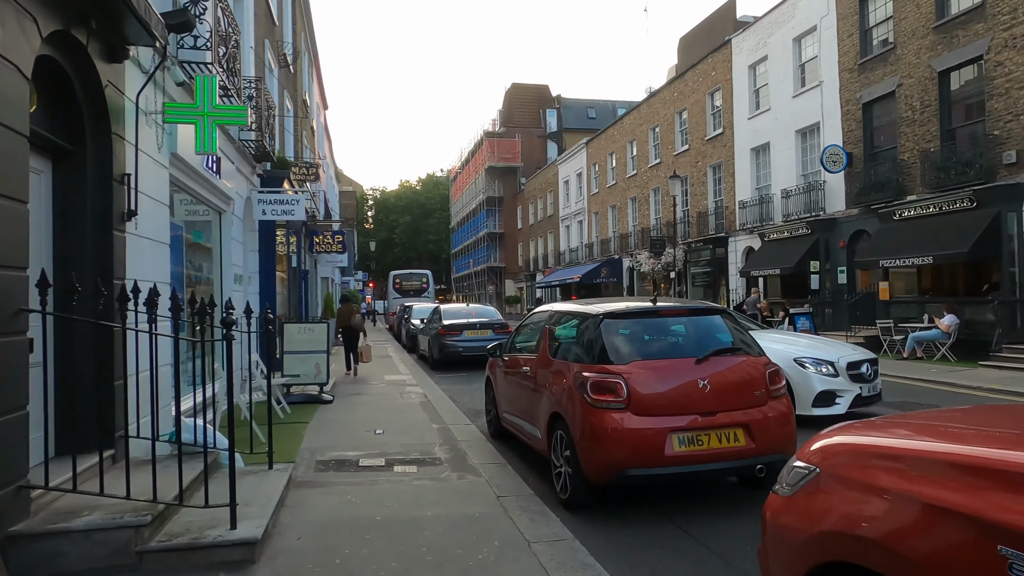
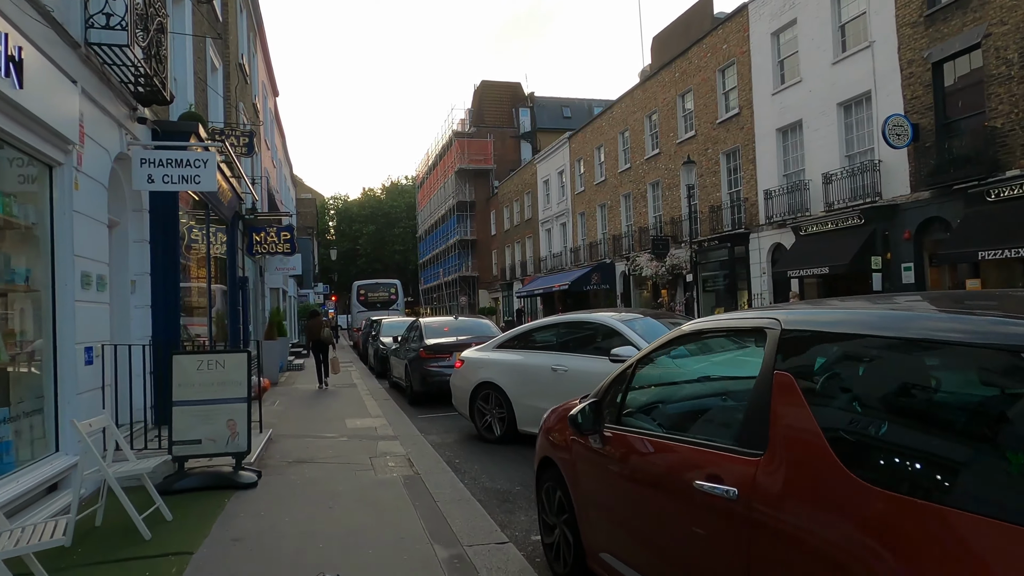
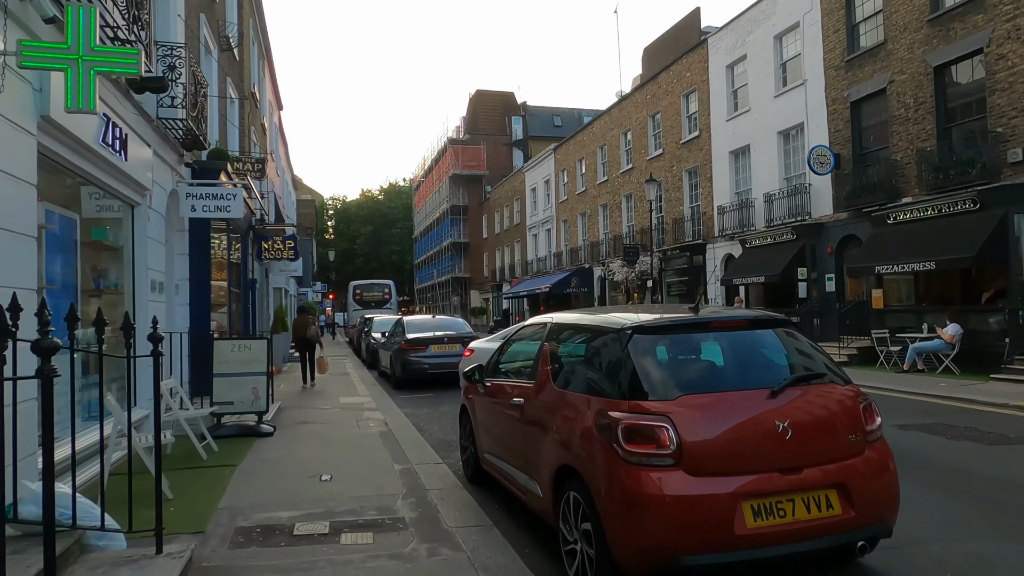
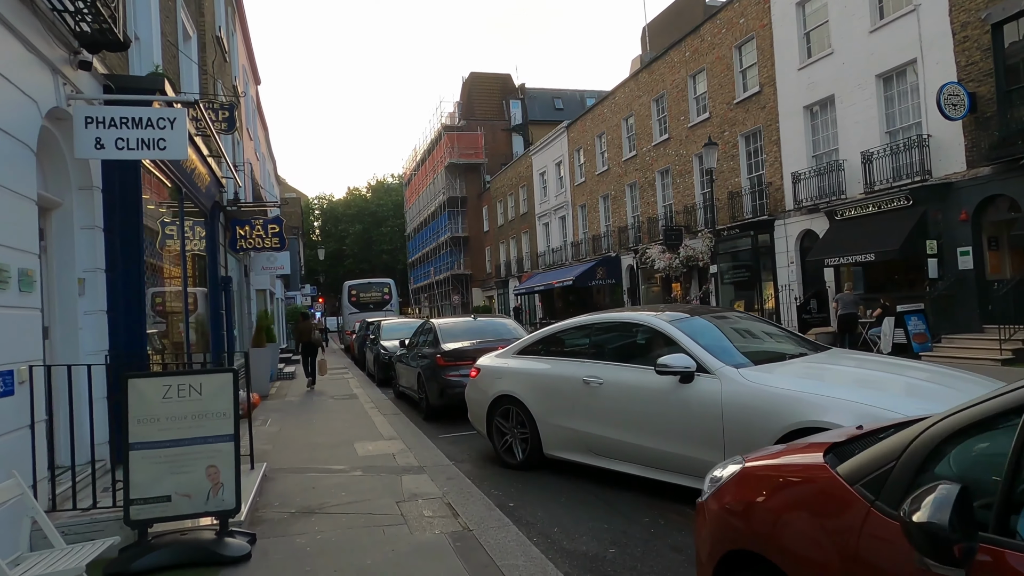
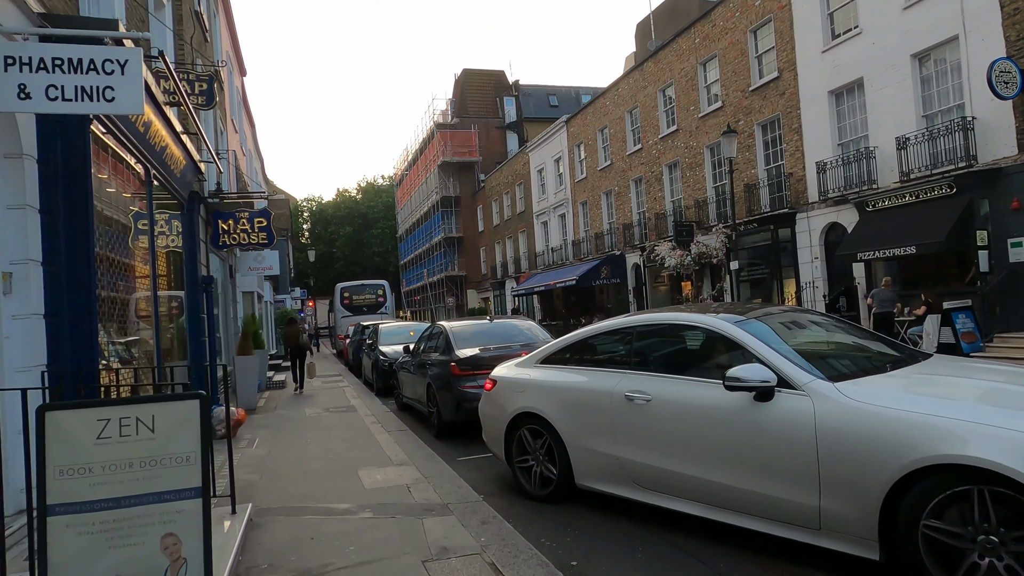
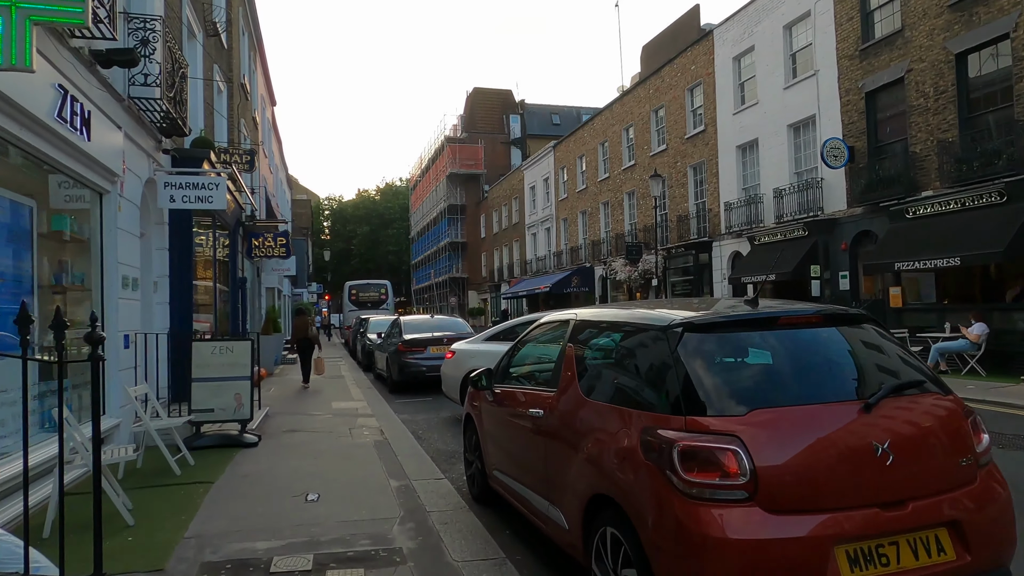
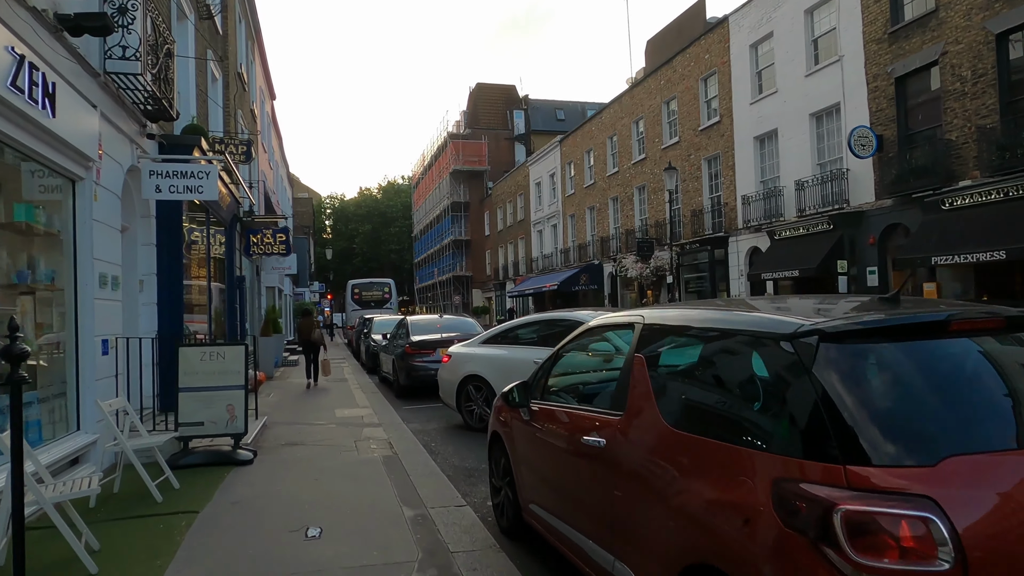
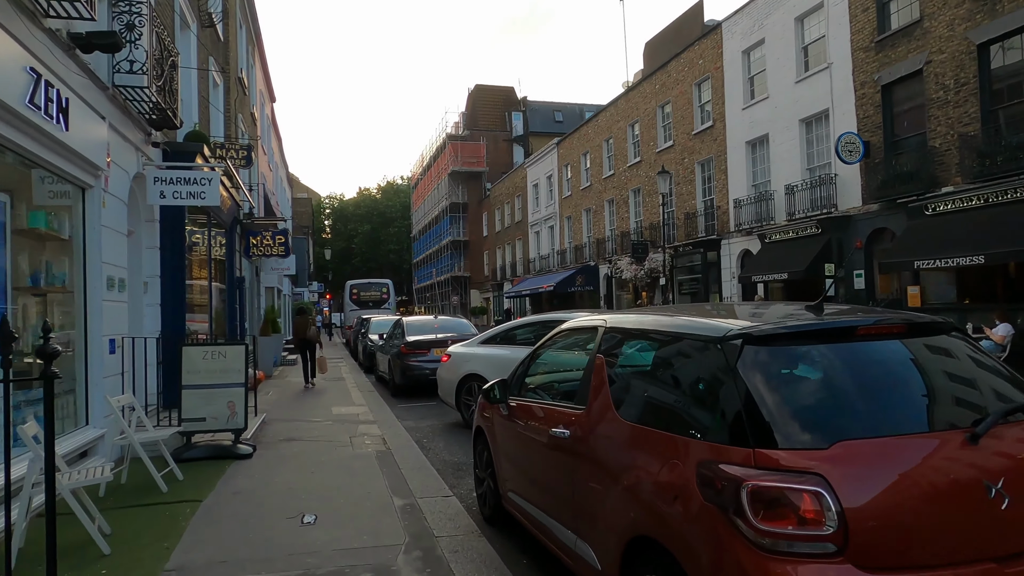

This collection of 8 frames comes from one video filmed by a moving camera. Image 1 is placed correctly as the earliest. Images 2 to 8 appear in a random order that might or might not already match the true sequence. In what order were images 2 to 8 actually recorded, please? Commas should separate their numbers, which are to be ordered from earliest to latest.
3, 6, 8, 7, 2, 4, 5
